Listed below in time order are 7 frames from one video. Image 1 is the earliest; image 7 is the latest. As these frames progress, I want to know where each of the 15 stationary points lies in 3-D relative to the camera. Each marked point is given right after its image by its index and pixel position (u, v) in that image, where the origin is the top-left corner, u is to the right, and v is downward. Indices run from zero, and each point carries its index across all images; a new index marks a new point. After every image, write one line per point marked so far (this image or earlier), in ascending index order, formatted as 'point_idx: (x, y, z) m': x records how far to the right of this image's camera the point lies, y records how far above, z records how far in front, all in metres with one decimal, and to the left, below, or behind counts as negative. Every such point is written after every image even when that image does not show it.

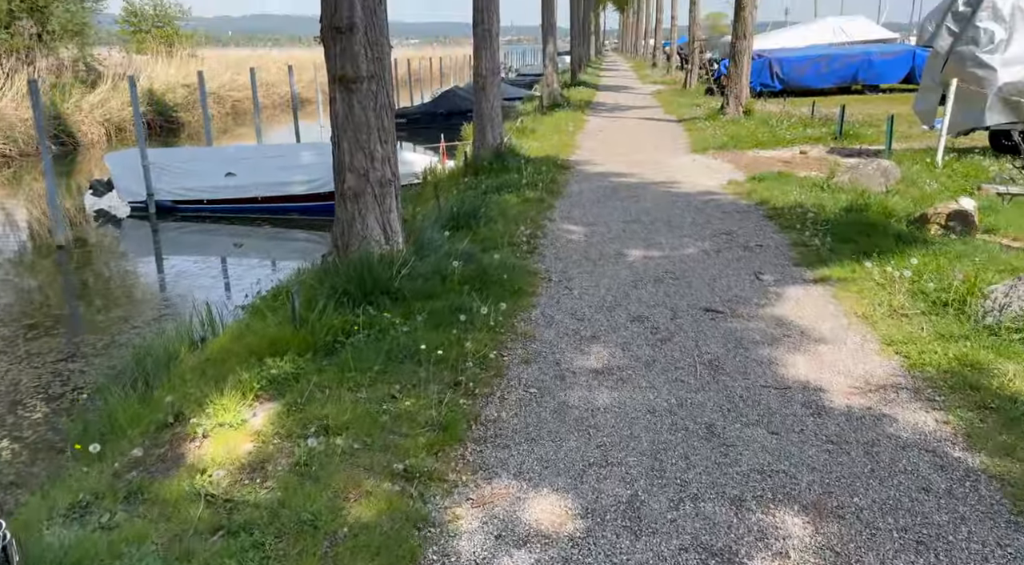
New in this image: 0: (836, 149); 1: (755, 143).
0: (+5.4, +2.2, +13.5) m
1: (+4.2, +2.5, +14.1) m
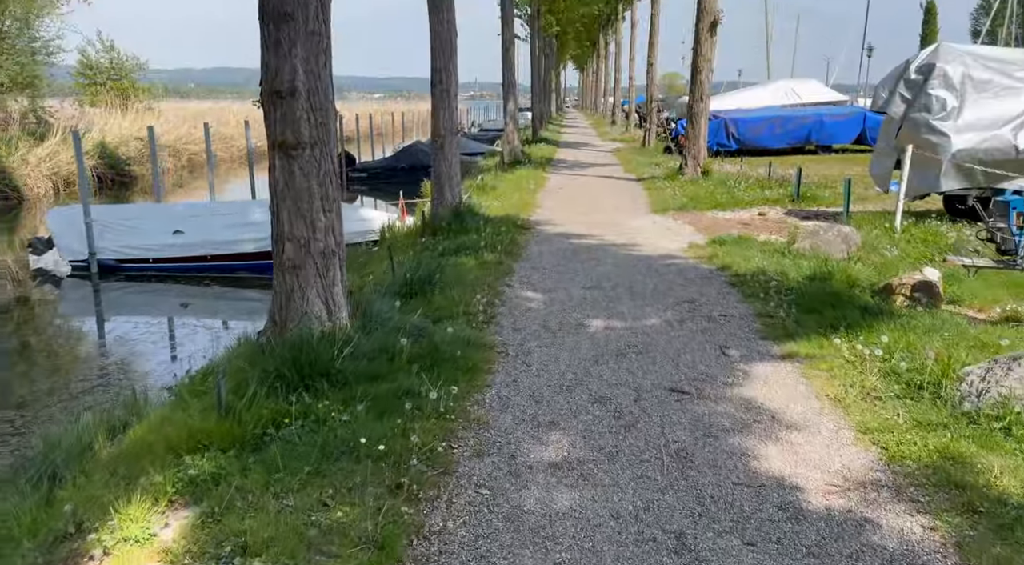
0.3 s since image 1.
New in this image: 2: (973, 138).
0: (+4.7, +1.2, +13.5) m
1: (+3.5, +1.4, +14.1) m
2: (+6.0, +1.9, +10.5) m
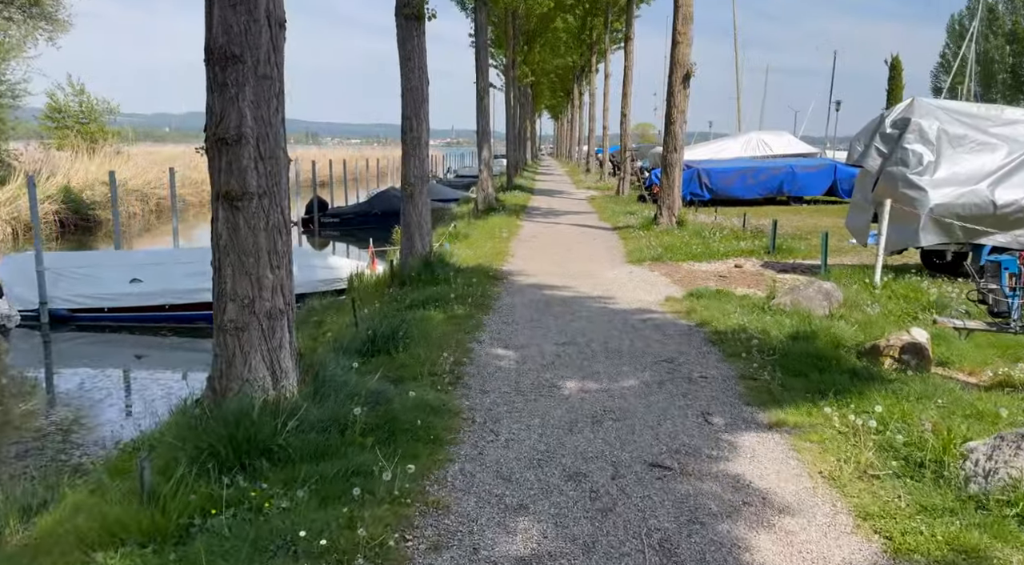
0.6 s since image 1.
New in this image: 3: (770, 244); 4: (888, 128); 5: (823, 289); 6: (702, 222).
0: (+4.3, +0.3, +13.3) m
1: (+3.1, +0.5, +13.8) m
2: (+5.6, +1.1, +10.4) m
3: (+4.6, +0.7, +14.4) m
4: (+5.2, +2.1, +11.2) m
5: (+3.4, -0.1, +8.7) m
6: (+4.2, +1.3, +18.0) m
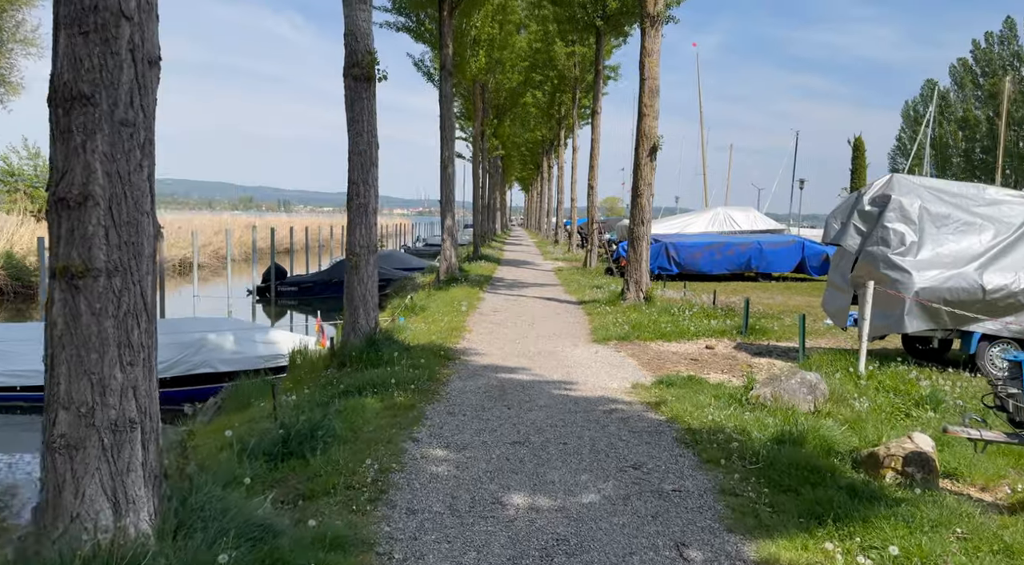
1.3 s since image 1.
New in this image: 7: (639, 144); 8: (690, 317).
0: (+3.6, -1.0, +12.5) m
1: (+2.4, -0.8, +13.0) m
2: (+5.0, +0.1, +9.6) m
3: (+3.9, -0.7, +13.6) m
4: (+4.6, +1.0, +10.5) m
5: (+2.8, -0.9, +7.8) m
6: (+3.4, -0.3, +17.2) m
7: (+2.6, +2.8, +16.5) m
8: (+3.2, -0.6, +14.4) m
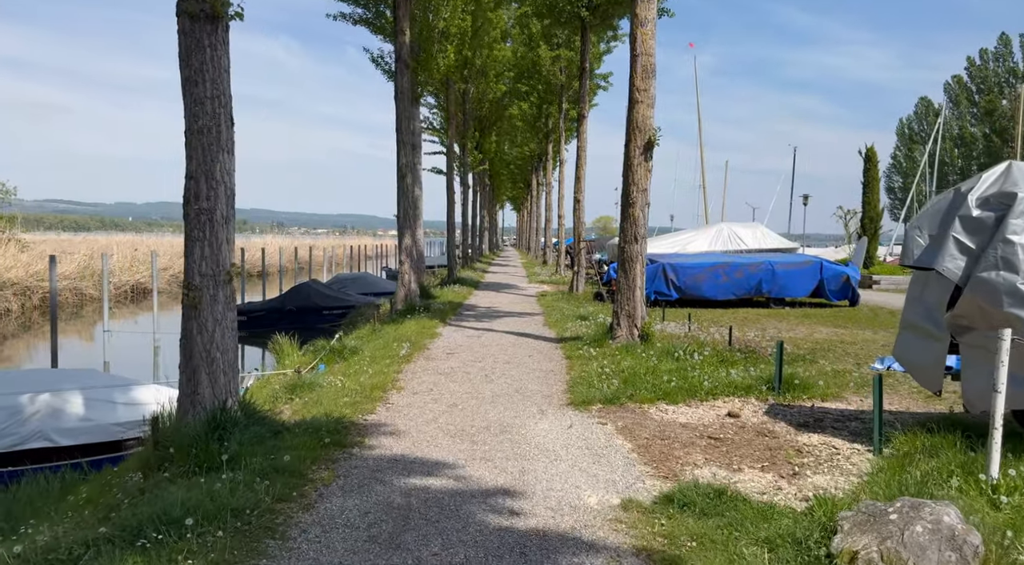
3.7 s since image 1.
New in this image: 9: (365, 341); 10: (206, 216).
0: (+2.9, -1.4, +8.9) m
1: (+1.7, -1.3, +9.4) m
2: (+4.4, -0.3, +6.1) m
3: (+3.2, -1.1, +10.0) m
4: (+4.0, +0.6, +7.0) m
5: (+2.2, -1.3, +4.2) m
6: (+2.7, -0.9, +13.6) m
7: (+1.9, +2.3, +13.0) m
8: (+2.5, -1.1, +10.8) m
9: (-2.4, -1.0, +13.4) m
10: (-2.6, +0.6, +6.8) m
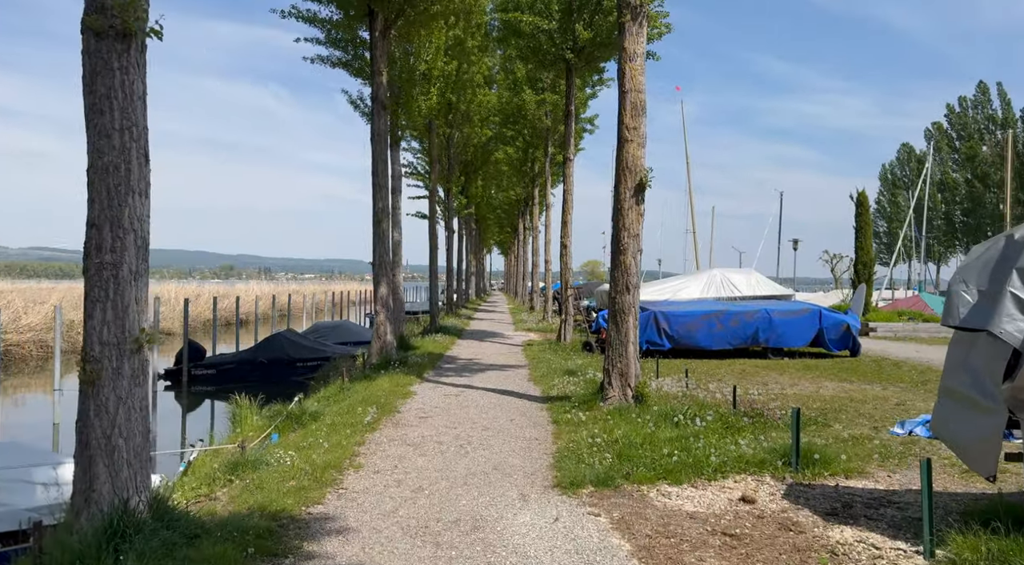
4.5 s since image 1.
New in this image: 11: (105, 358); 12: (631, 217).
0: (+2.7, -2.0, +7.6) m
1: (+1.5, -1.9, +8.1) m
2: (+4.2, -0.7, +4.9) m
3: (+3.0, -1.8, +8.7) m
4: (+3.8, +0.2, +5.9) m
5: (+2.1, -1.6, +3.0) m
6: (+2.4, -1.7, +12.4) m
7: (+1.6, +1.5, +12.0) m
8: (+2.3, -1.8, +9.5) m
9: (-2.7, -1.8, +12.1) m
10: (-2.7, +0.1, +5.6) m
11: (-2.8, -0.5, +5.6) m
12: (+1.7, +1.0, +11.8) m
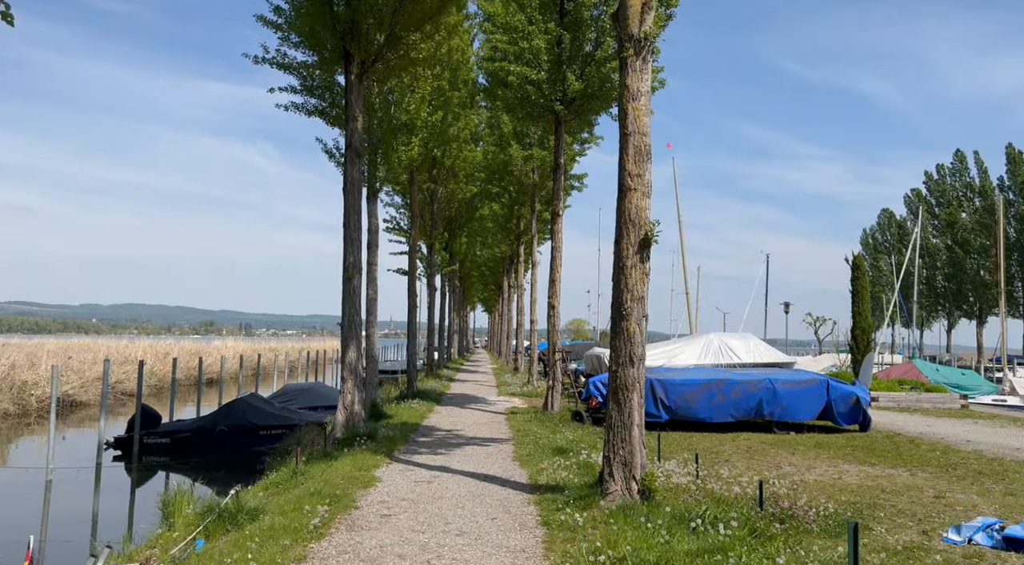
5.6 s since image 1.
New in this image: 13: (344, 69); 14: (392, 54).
0: (+2.6, -2.6, +5.8) m
1: (+1.3, -2.5, +6.3) m
2: (+4.2, -1.1, +3.2) m
3: (+2.8, -2.4, +6.9) m
4: (+3.7, -0.3, +4.2) m
5: (+2.0, -1.8, +1.2) m
6: (+2.2, -2.7, +10.5) m
7: (+1.4, +0.6, +10.3) m
8: (+2.1, -2.5, +7.7) m
9: (-3.0, -2.7, +10.1) m
10: (-2.8, -0.3, +3.8) m
11: (-2.8, -0.9, +3.8) m
12: (+1.5, +0.1, +10.2) m
13: (-3.7, +4.7, +17.9) m
14: (-2.7, +5.1, +18.2) m
